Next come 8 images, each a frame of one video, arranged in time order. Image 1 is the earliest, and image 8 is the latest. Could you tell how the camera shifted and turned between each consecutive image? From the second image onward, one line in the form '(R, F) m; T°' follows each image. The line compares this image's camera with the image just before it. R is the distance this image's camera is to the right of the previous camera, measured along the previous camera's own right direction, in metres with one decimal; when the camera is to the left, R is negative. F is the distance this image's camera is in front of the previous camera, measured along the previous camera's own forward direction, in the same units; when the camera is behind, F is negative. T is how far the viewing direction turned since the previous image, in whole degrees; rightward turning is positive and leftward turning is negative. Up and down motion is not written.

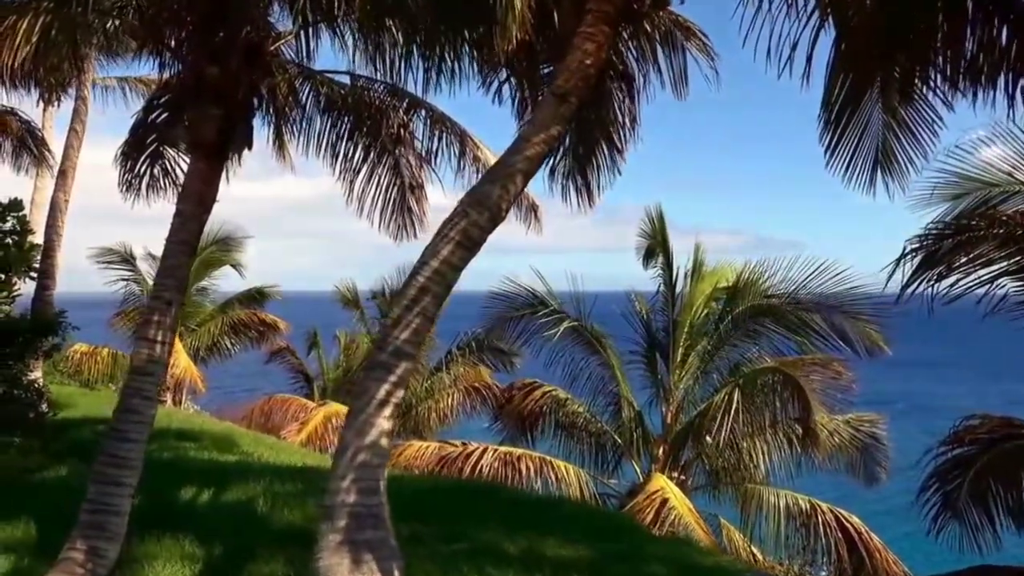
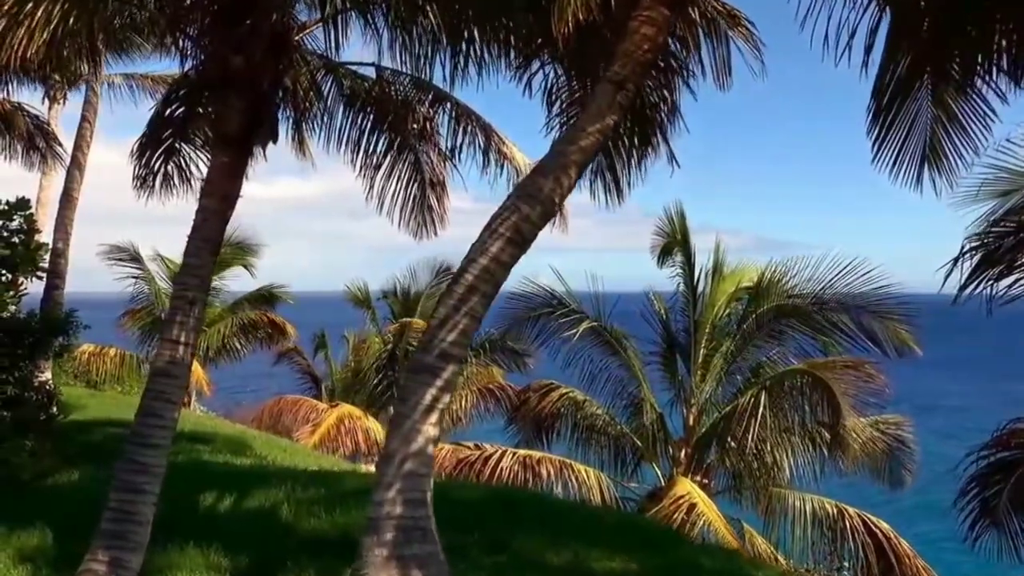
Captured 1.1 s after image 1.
(-0.2, +0.2) m; 0°
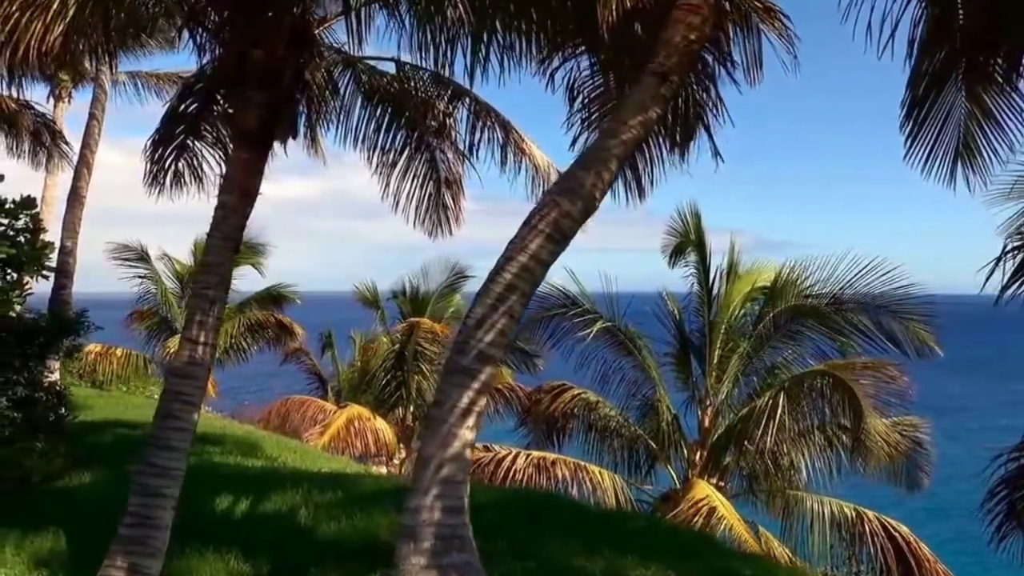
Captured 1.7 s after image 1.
(-0.1, +0.1) m; 0°
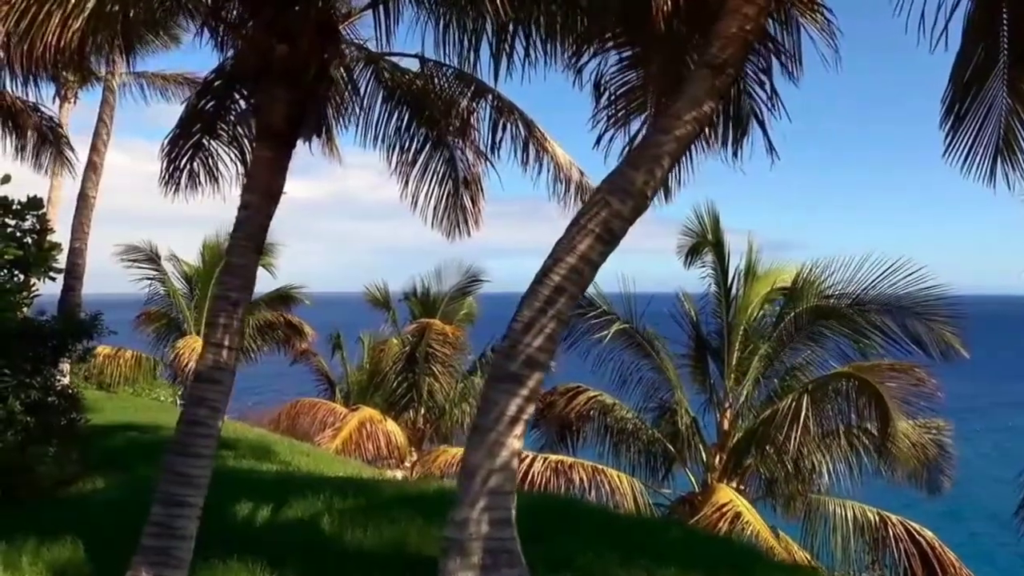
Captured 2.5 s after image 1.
(-0.2, +0.2) m; 0°
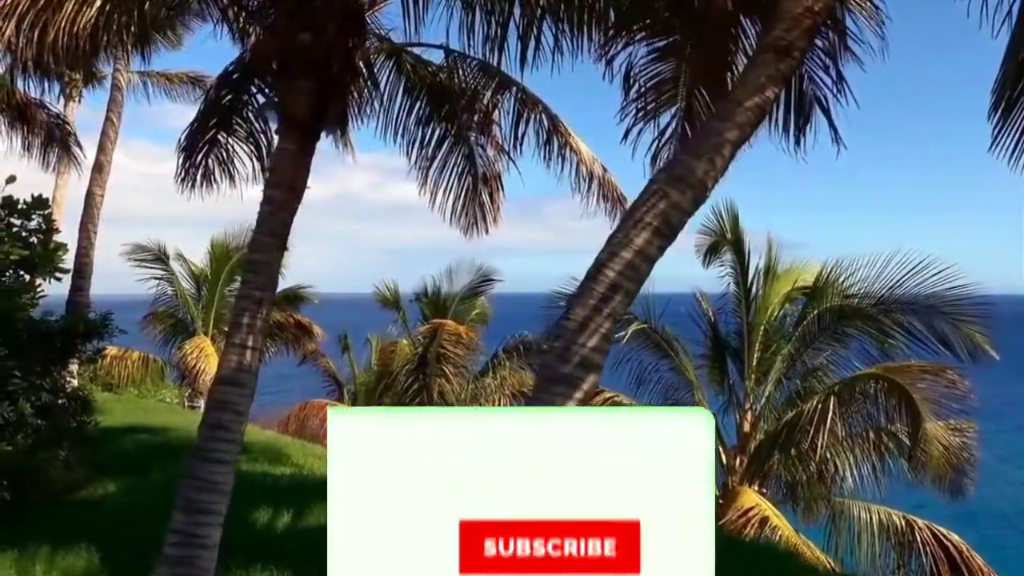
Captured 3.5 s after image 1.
(-0.2, +0.2) m; 0°
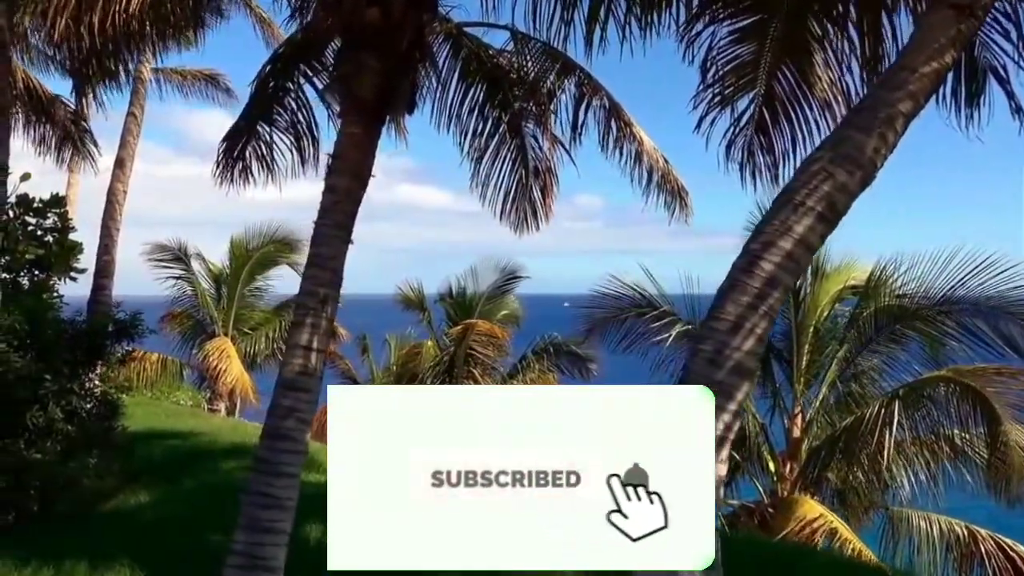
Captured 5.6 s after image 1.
(-0.4, +0.4) m; 0°
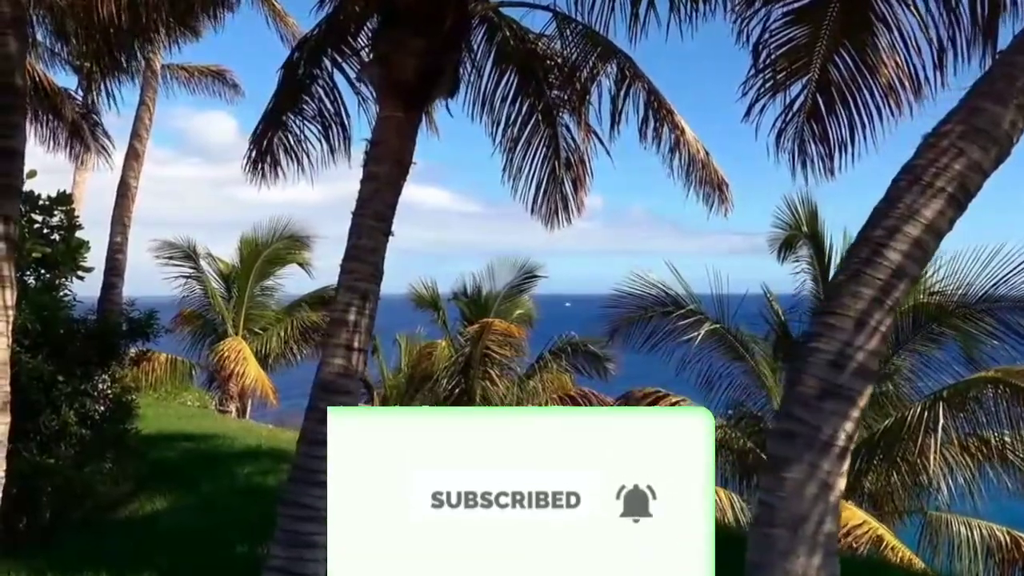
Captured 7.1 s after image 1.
(-0.2, +0.3) m; 0°
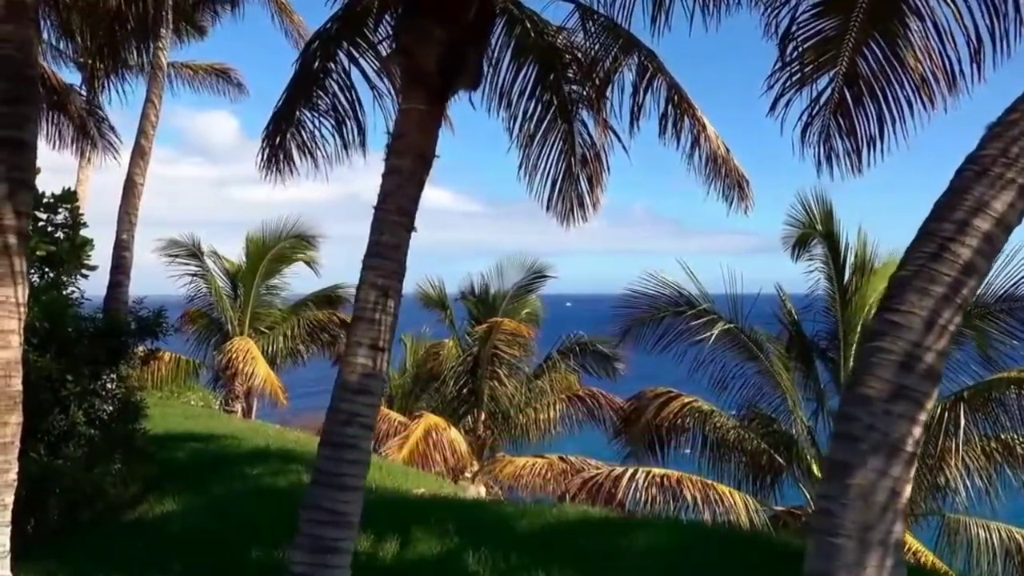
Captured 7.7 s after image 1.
(-0.1, +0.1) m; 0°
